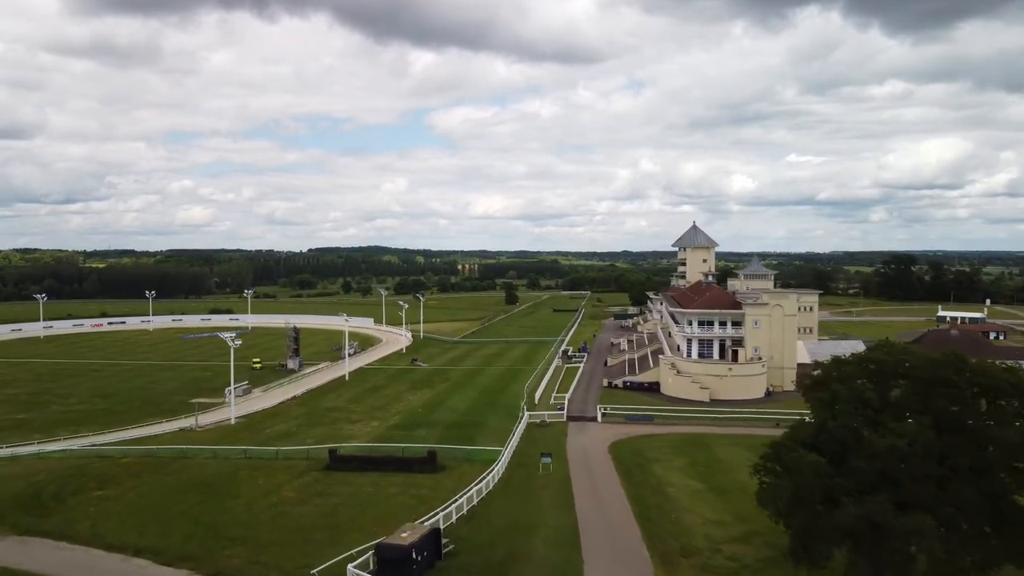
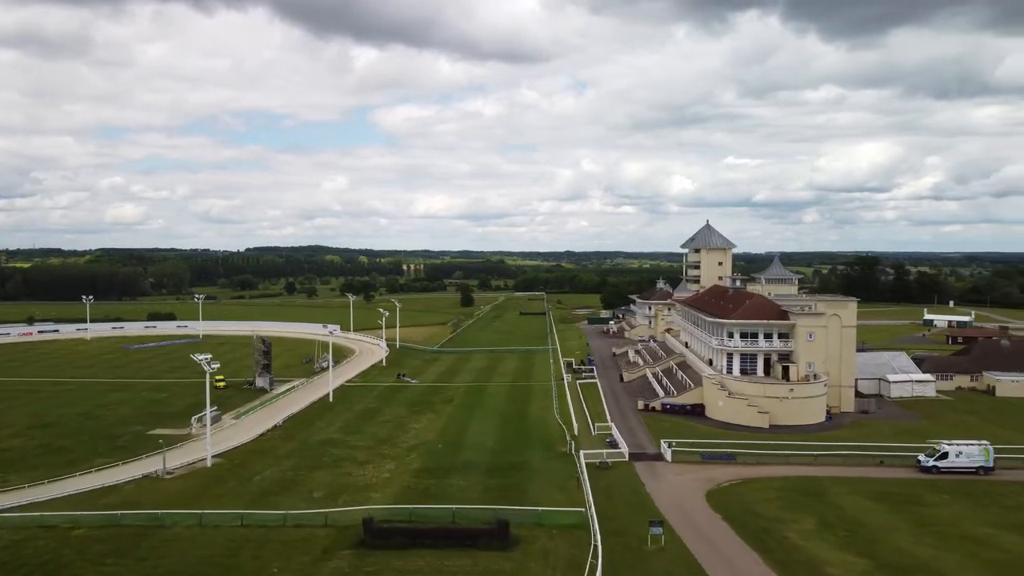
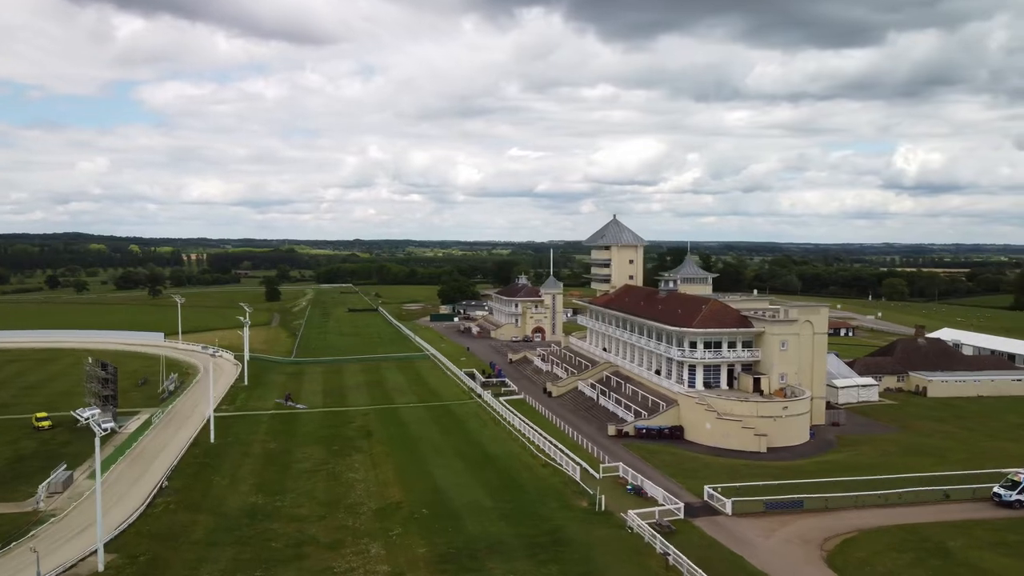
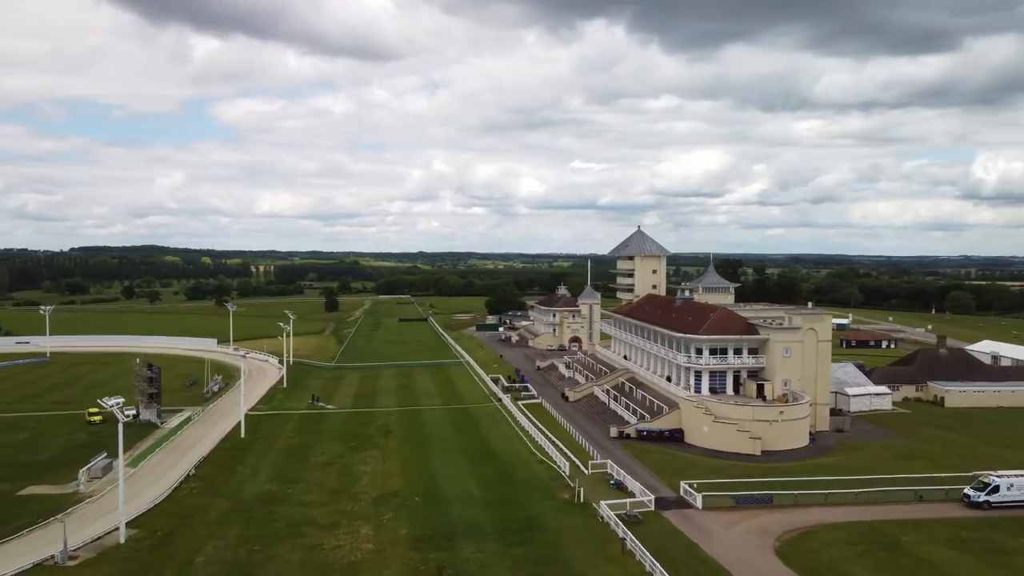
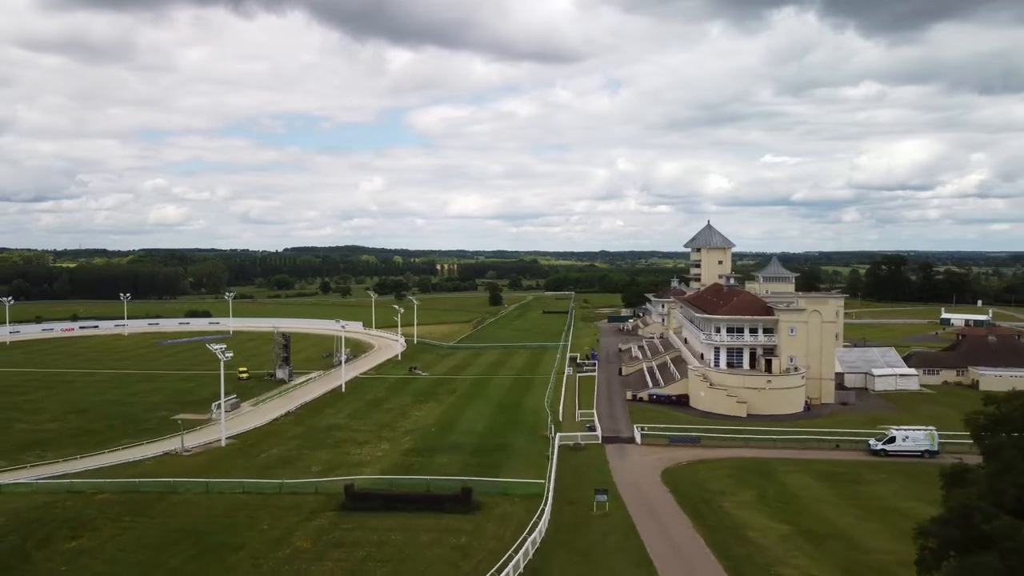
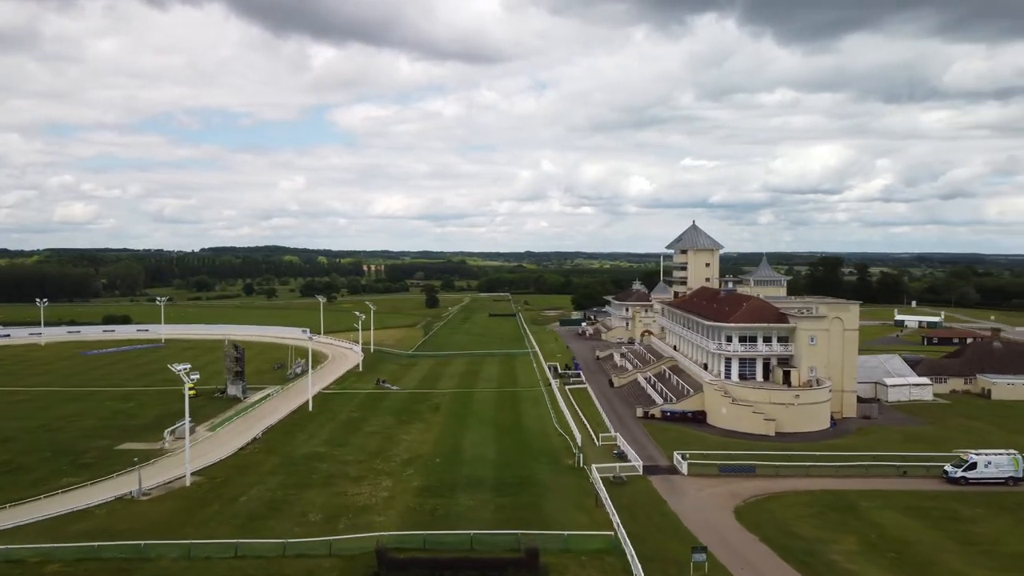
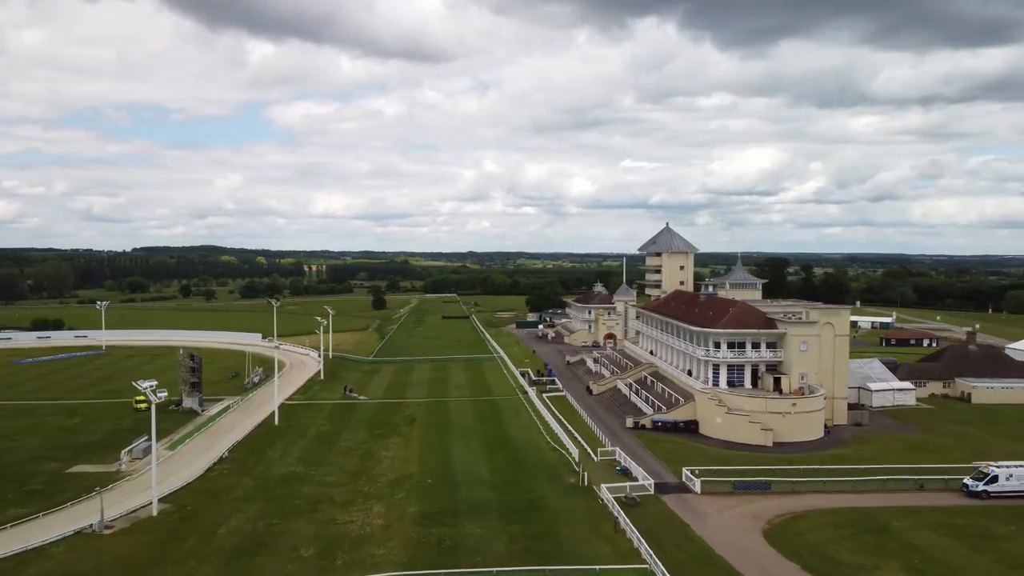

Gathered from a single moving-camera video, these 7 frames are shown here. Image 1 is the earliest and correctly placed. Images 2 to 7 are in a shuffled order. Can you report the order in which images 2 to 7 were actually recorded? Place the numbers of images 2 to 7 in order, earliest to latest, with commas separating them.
5, 2, 6, 7, 4, 3
